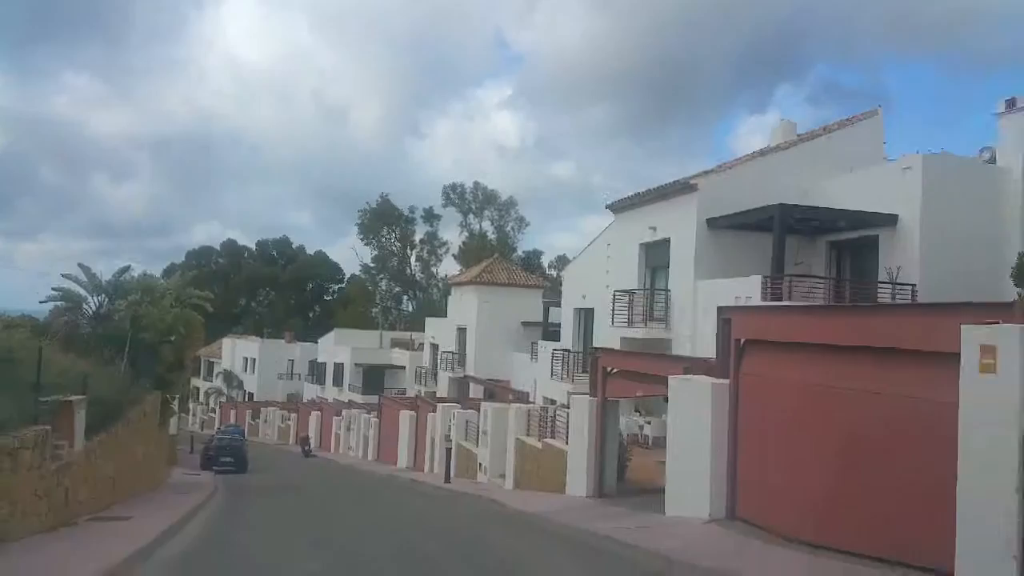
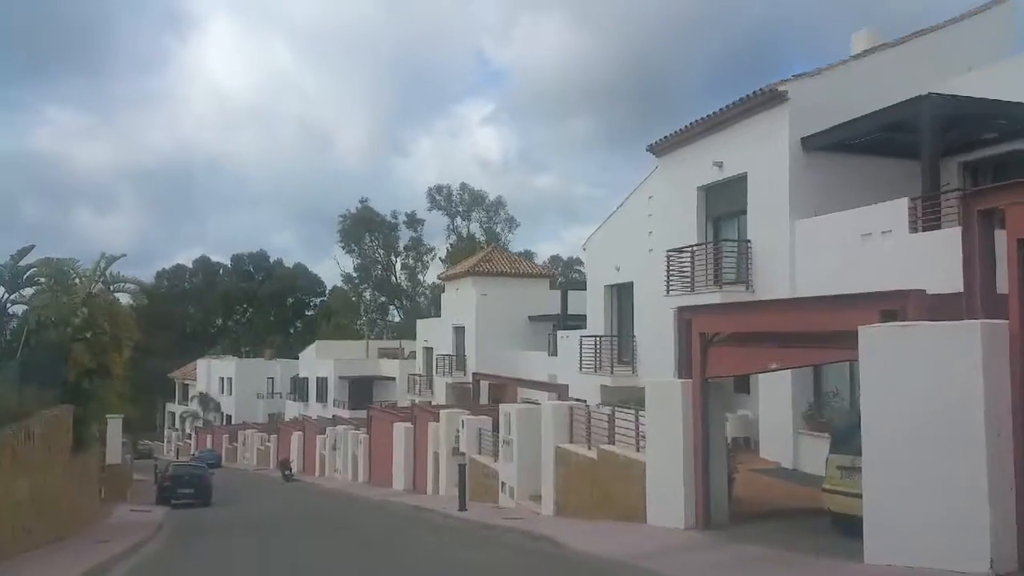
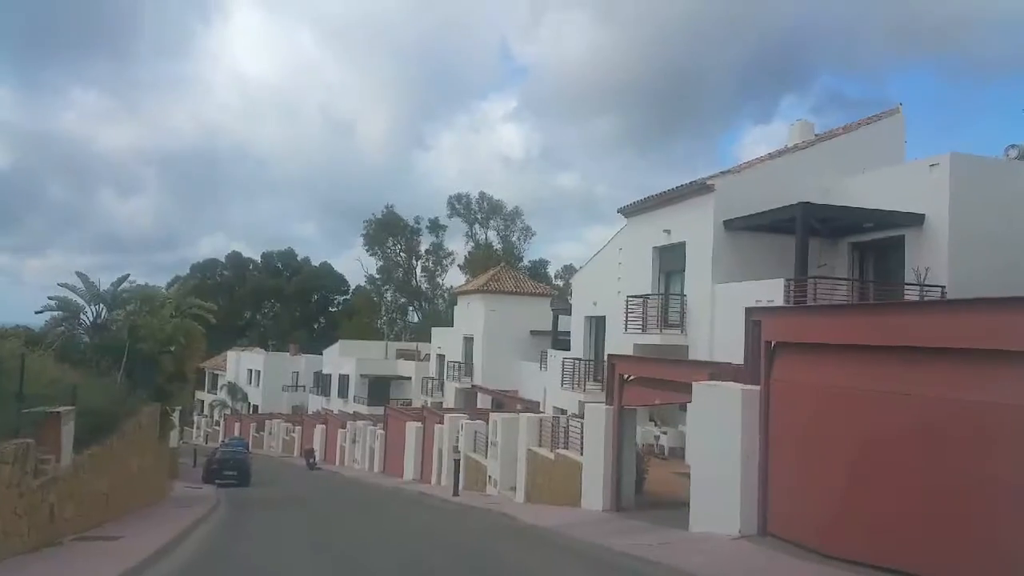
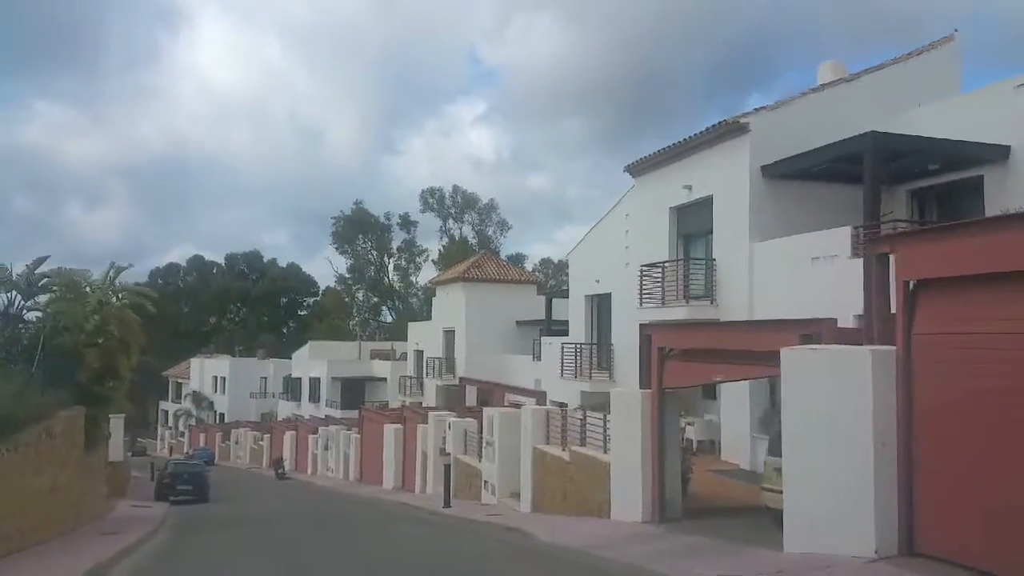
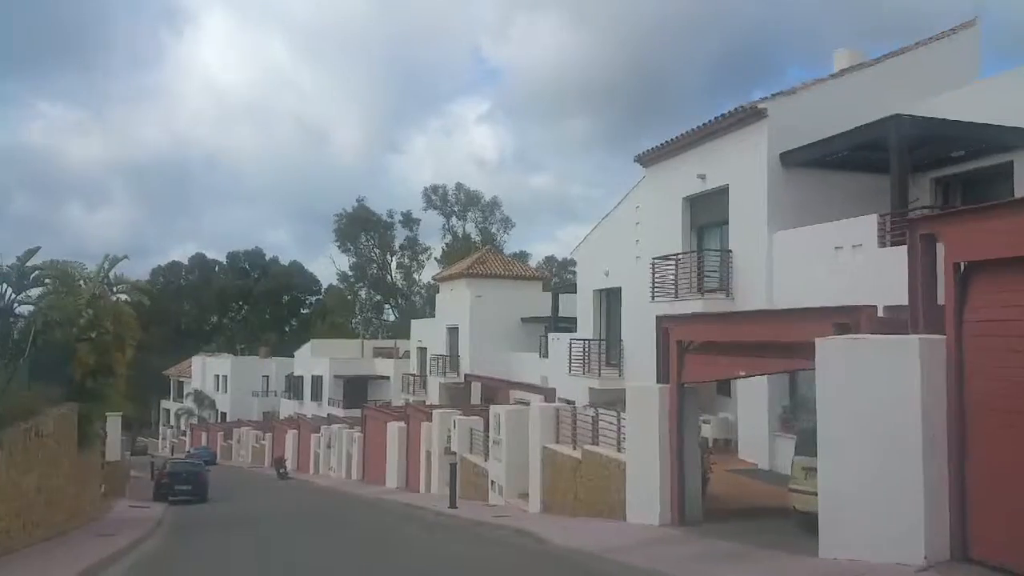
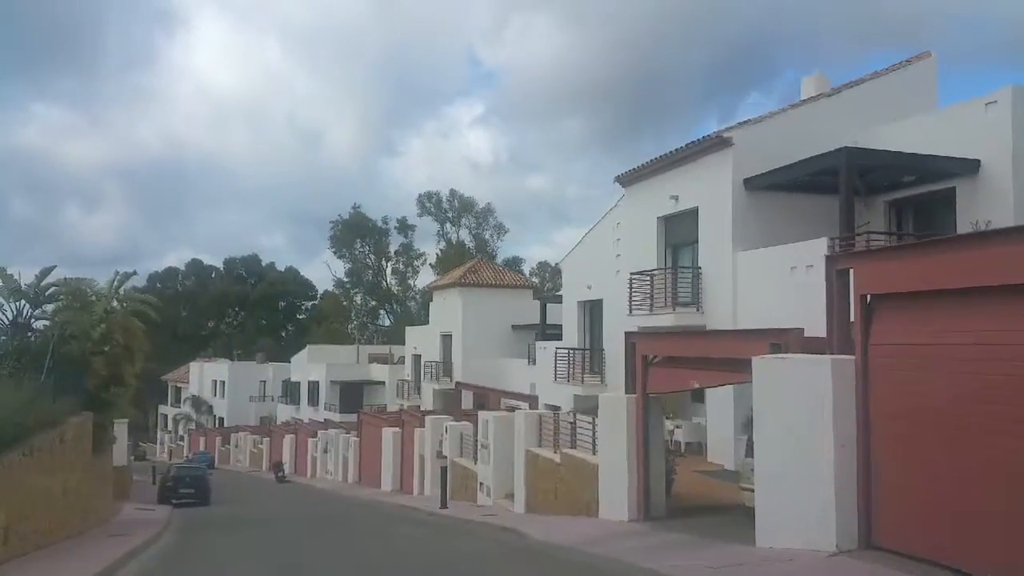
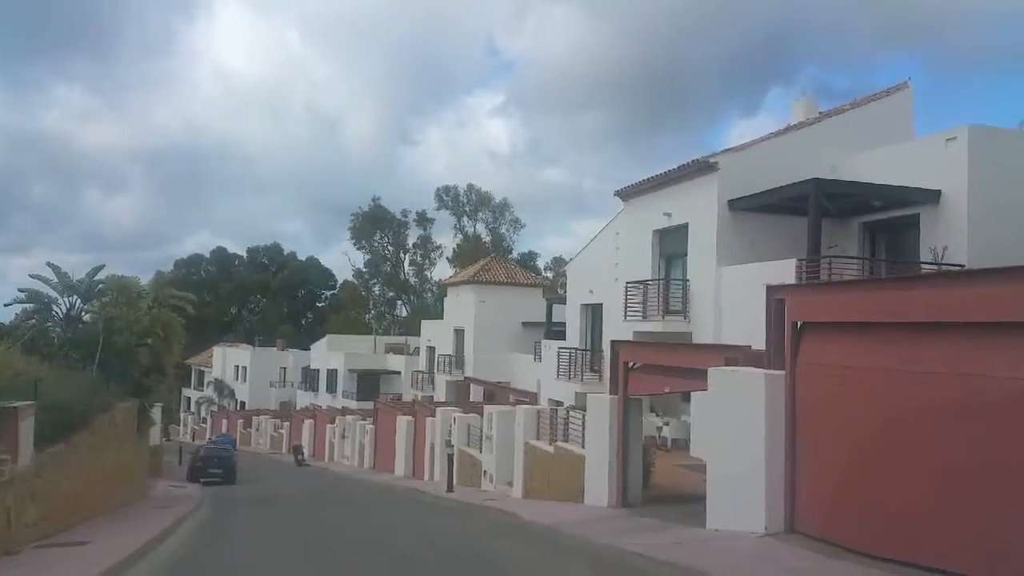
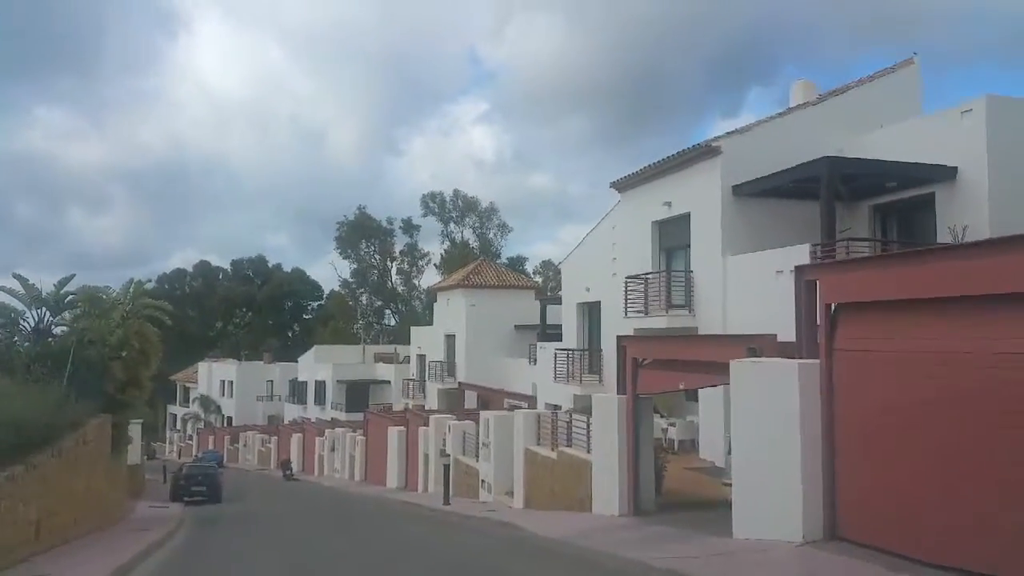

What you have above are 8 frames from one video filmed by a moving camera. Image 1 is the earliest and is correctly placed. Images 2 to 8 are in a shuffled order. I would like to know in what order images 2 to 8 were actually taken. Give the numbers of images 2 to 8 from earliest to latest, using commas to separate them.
3, 7, 8, 6, 4, 5, 2
